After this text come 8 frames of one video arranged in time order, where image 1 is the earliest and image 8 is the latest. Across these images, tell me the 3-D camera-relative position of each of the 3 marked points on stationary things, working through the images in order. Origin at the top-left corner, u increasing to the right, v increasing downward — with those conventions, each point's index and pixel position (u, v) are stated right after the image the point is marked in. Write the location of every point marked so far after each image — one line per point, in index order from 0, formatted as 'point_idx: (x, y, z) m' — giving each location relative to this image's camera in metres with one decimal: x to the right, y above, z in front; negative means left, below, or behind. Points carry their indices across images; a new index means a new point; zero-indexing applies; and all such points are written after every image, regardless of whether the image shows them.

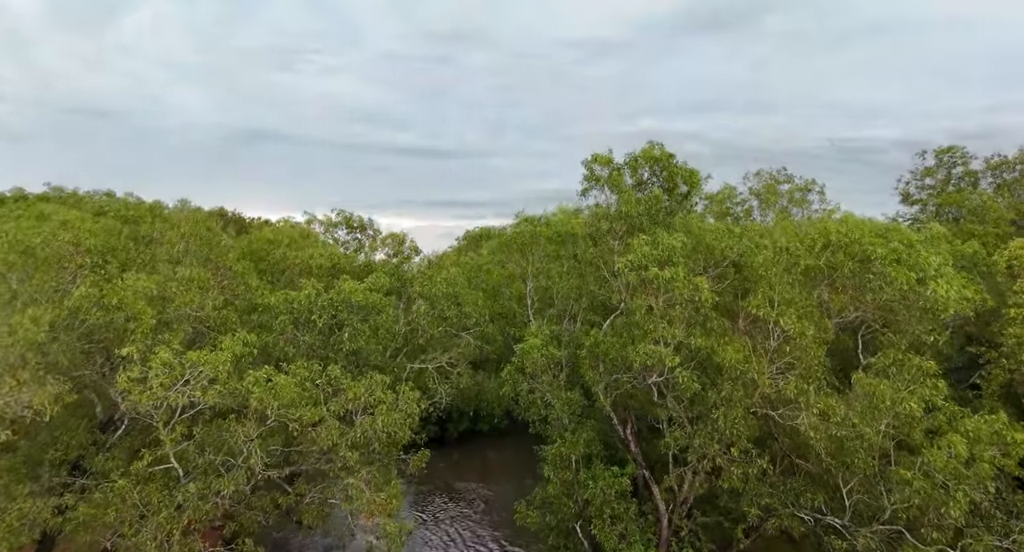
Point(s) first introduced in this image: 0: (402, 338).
0: (-3.0, -1.7, +18.0) m
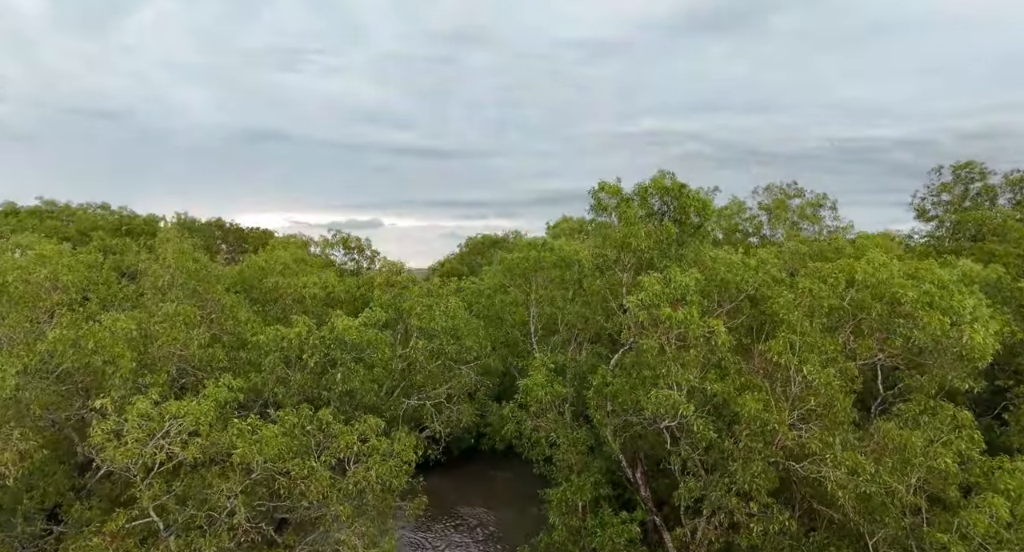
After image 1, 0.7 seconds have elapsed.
0: (-3.0, -2.6, +17.1) m
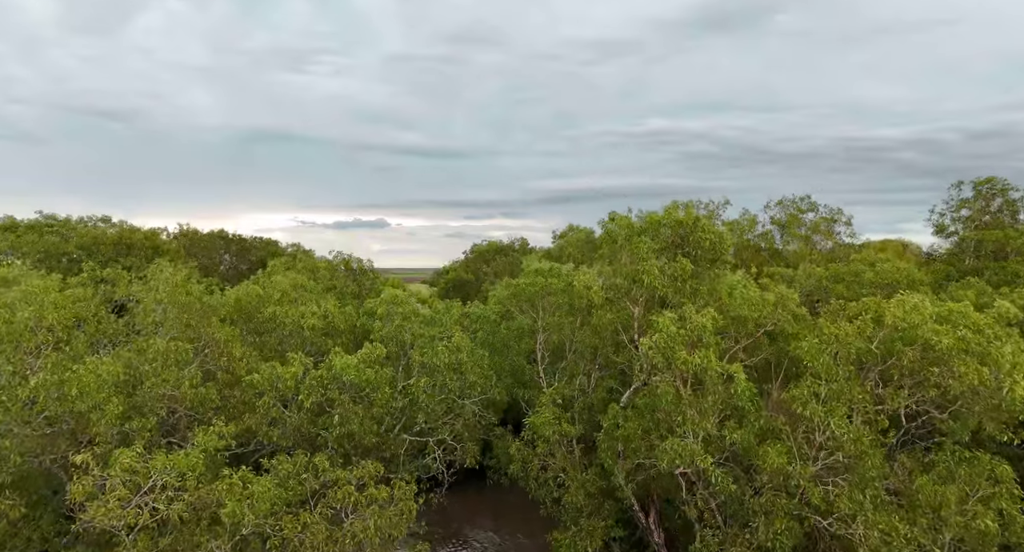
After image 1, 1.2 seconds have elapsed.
0: (-2.8, -3.4, +16.3) m
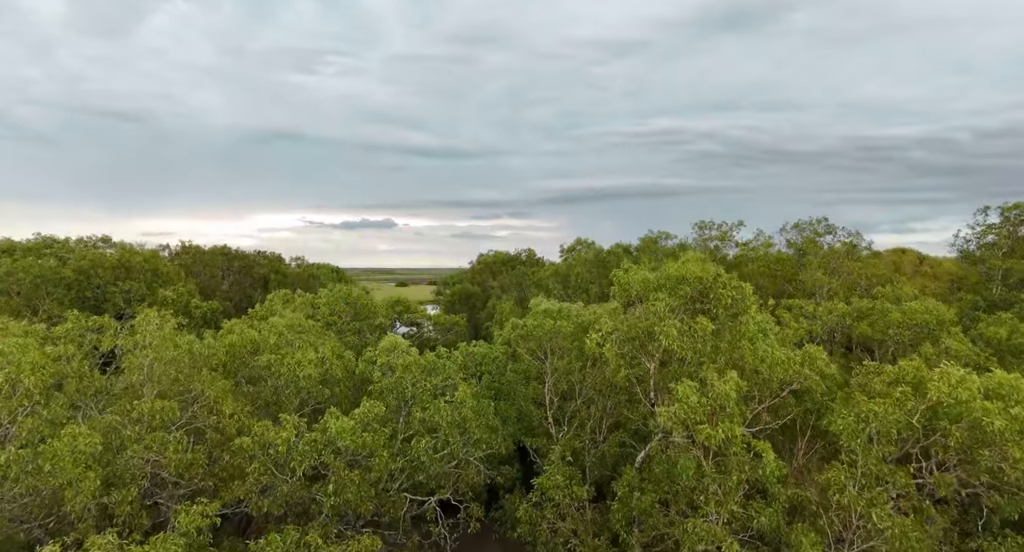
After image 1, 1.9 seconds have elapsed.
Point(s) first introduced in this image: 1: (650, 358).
0: (-2.6, -4.7, +15.3) m
1: (+3.1, -1.8, +14.8) m
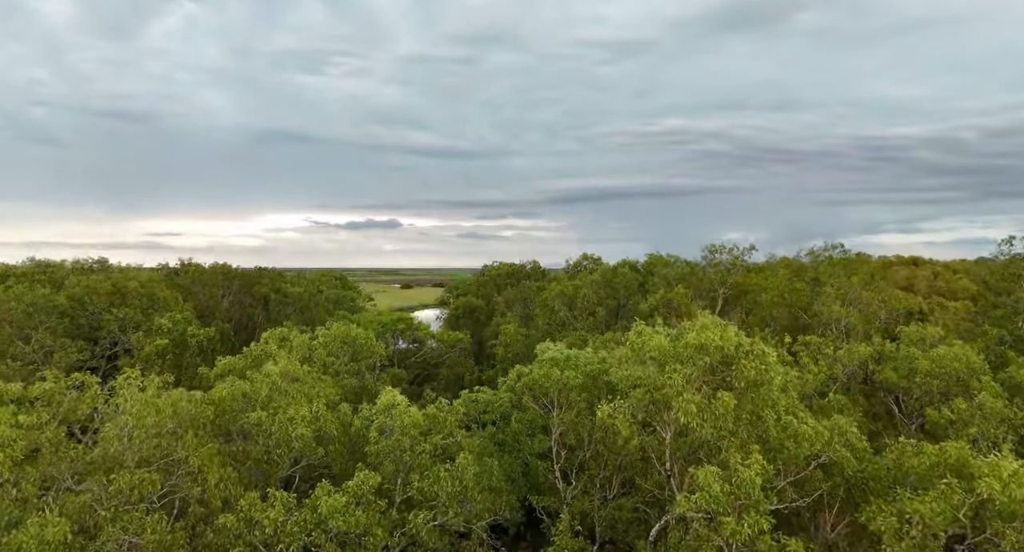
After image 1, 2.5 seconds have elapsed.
0: (-2.5, -6.0, +14.3) m
1: (+3.3, -3.2, +13.7) m
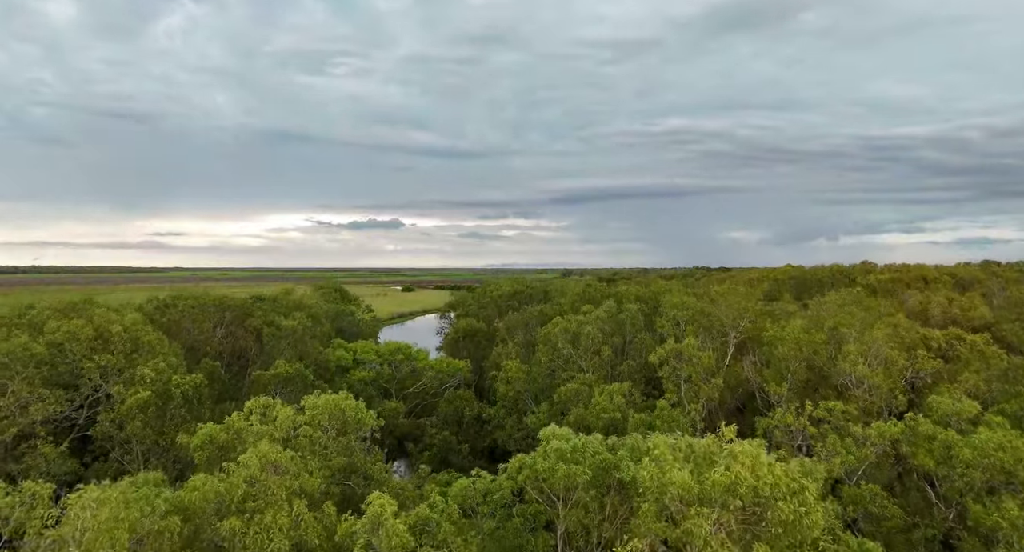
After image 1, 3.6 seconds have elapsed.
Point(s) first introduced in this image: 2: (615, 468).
0: (-2.5, -8.2, +12.7) m
1: (+3.3, -5.4, +12.0) m
2: (+2.7, -5.0, +17.1) m
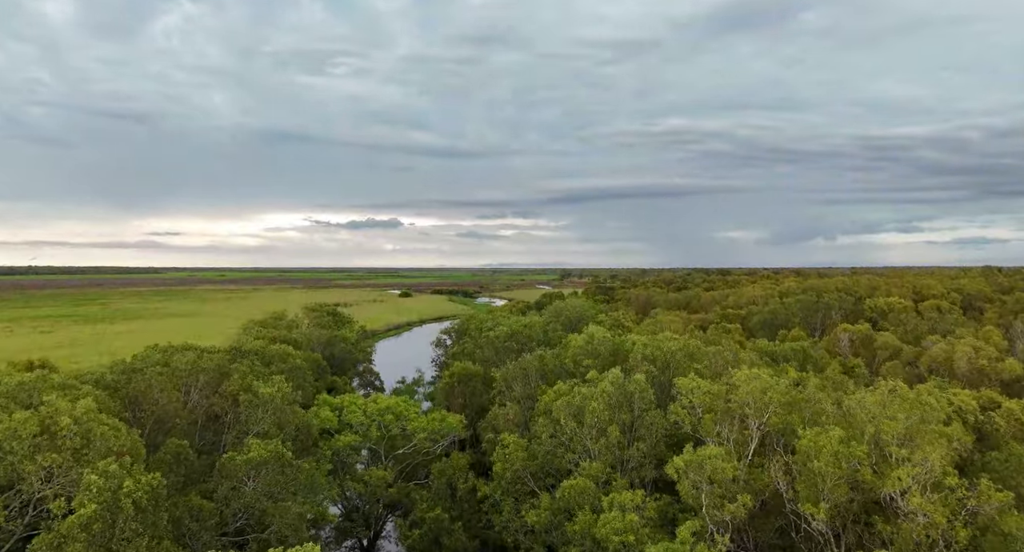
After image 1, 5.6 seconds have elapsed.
0: (-2.6, -12.1, +9.0) m
1: (+3.2, -9.3, +8.4) m
2: (+2.6, -8.9, +13.5) m
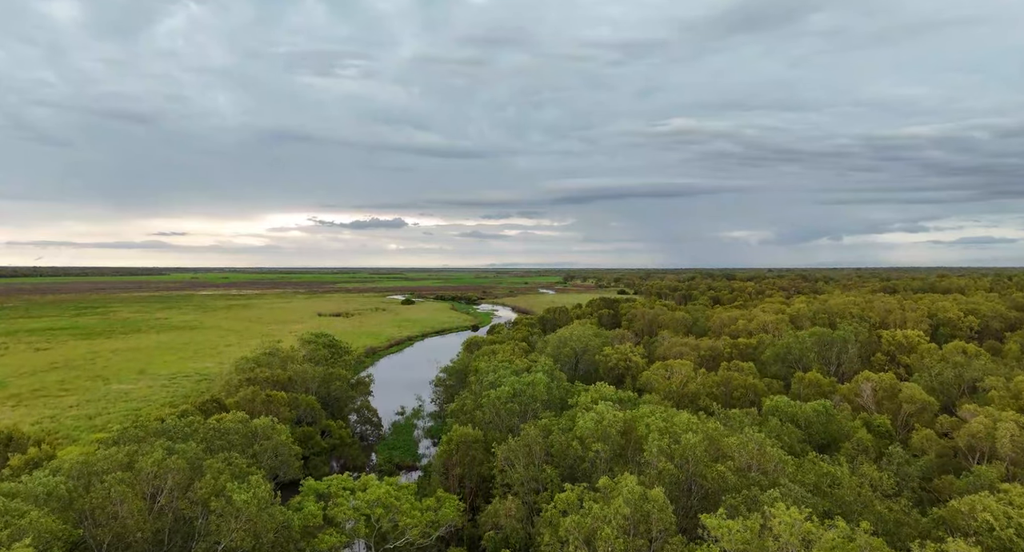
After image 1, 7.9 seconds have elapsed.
0: (-2.6, -17.3, +4.8) m
1: (+3.1, -14.5, +4.2) m
2: (+2.6, -14.1, +9.2) m
